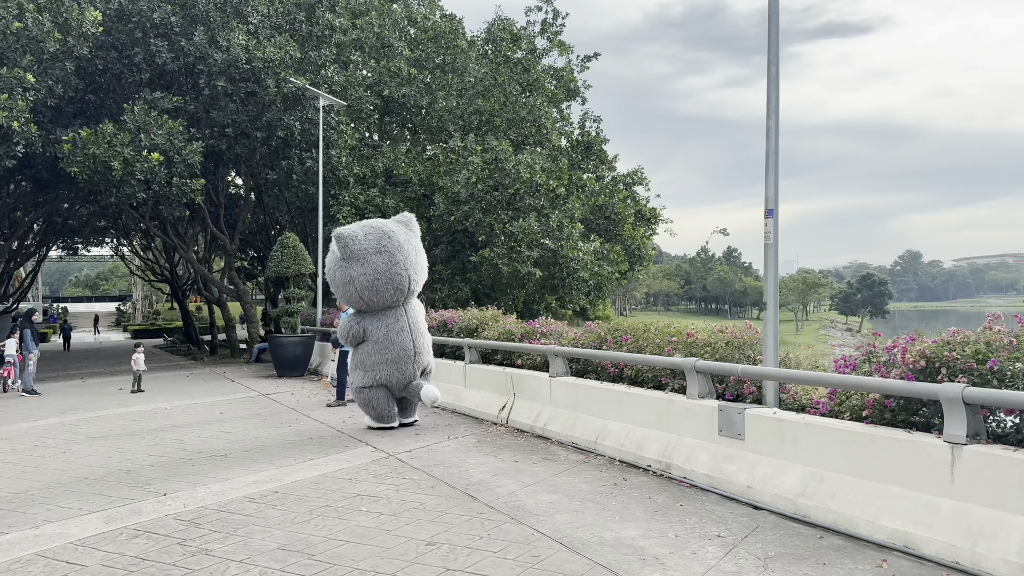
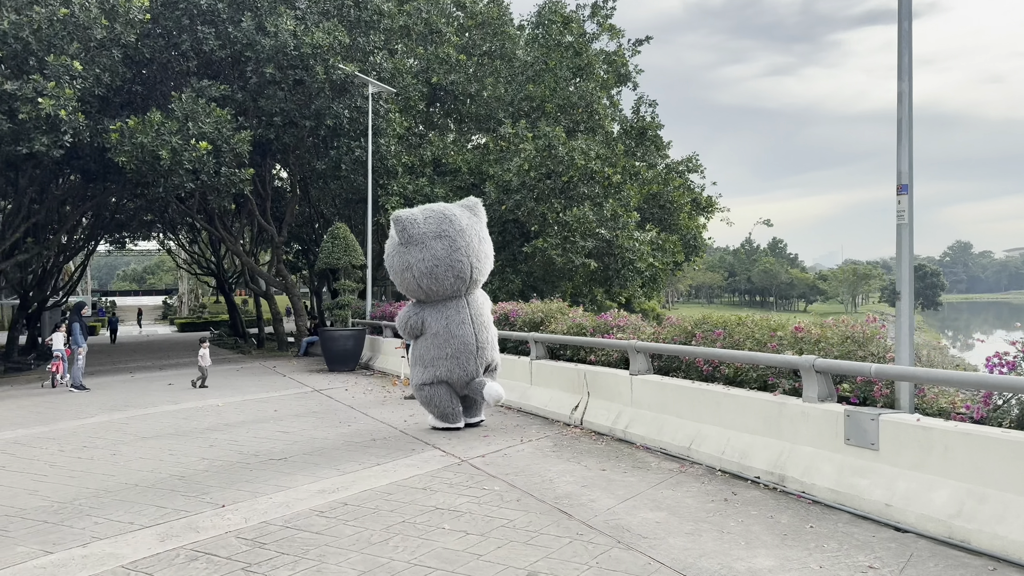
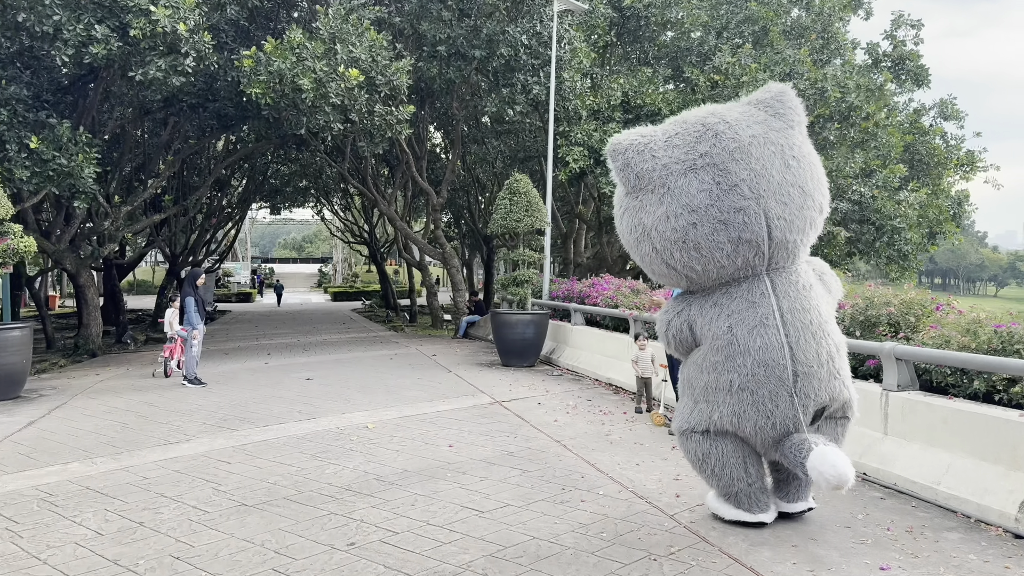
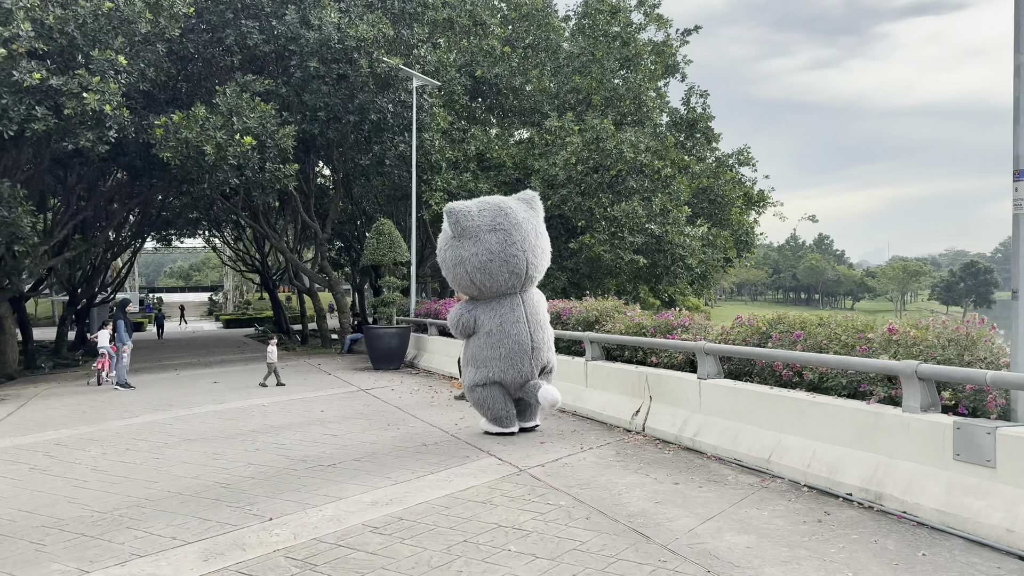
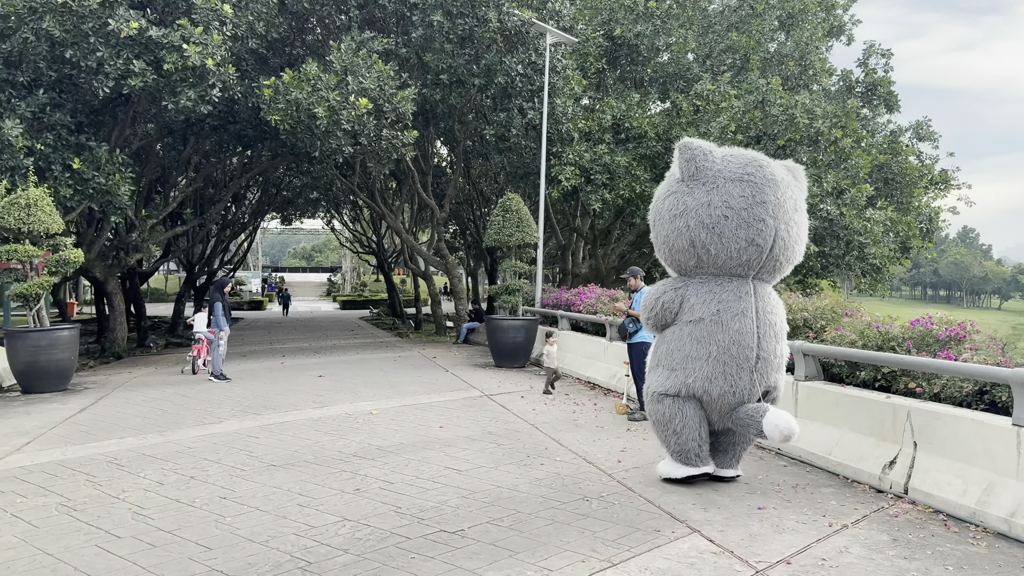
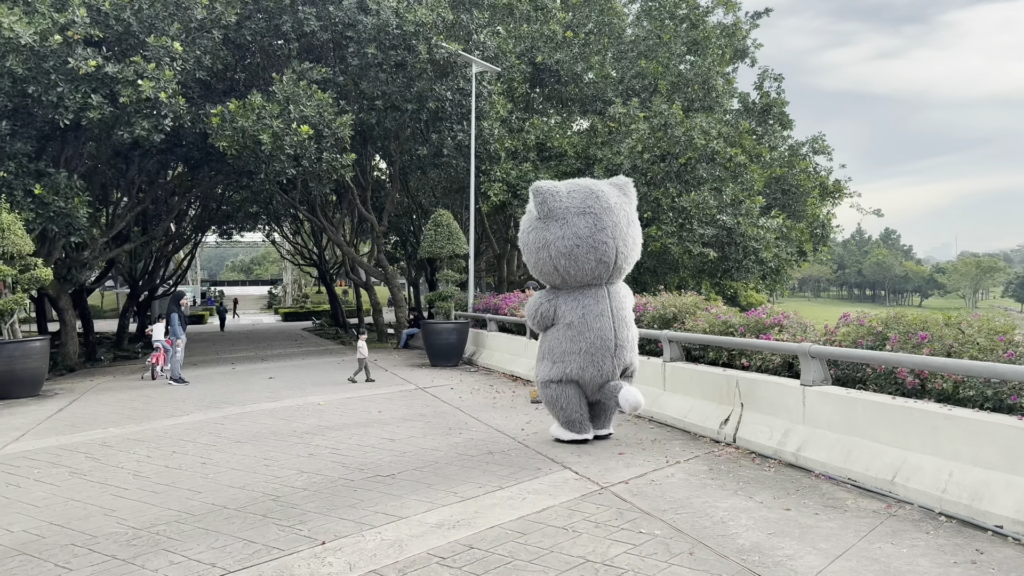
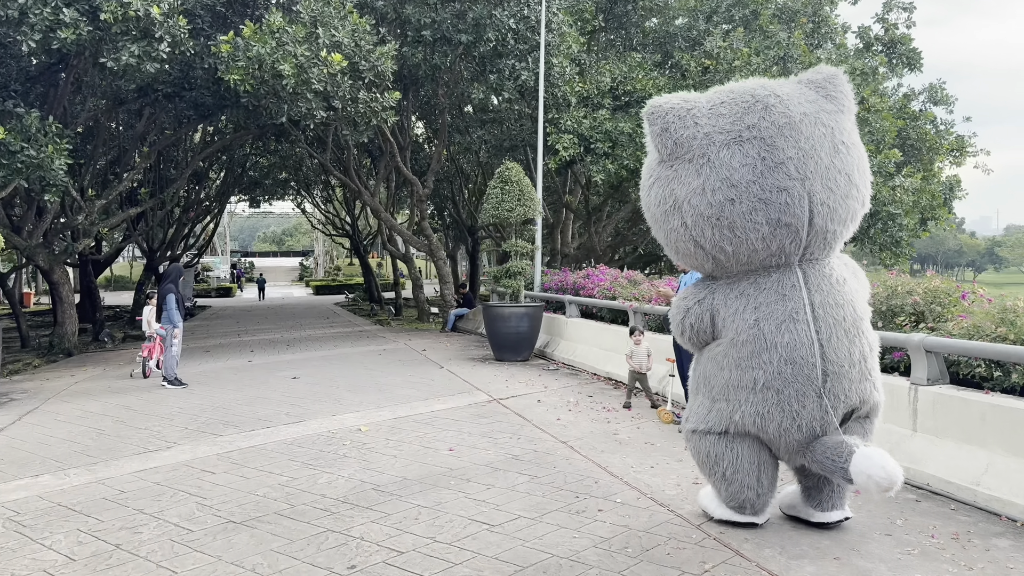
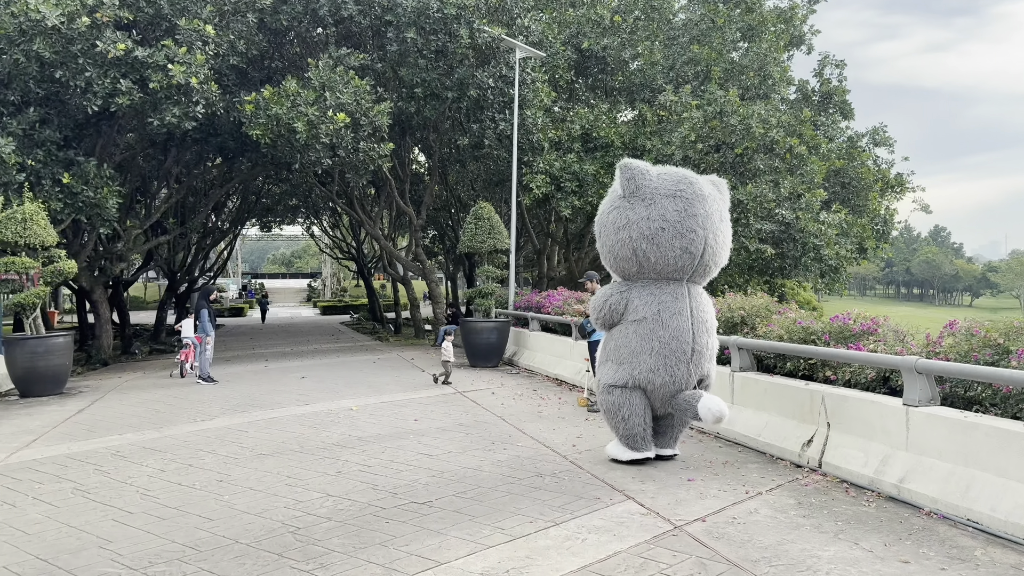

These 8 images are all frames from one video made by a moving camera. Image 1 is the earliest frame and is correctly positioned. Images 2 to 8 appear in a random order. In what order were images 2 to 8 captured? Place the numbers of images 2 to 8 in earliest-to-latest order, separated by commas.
2, 4, 6, 8, 5, 3, 7
